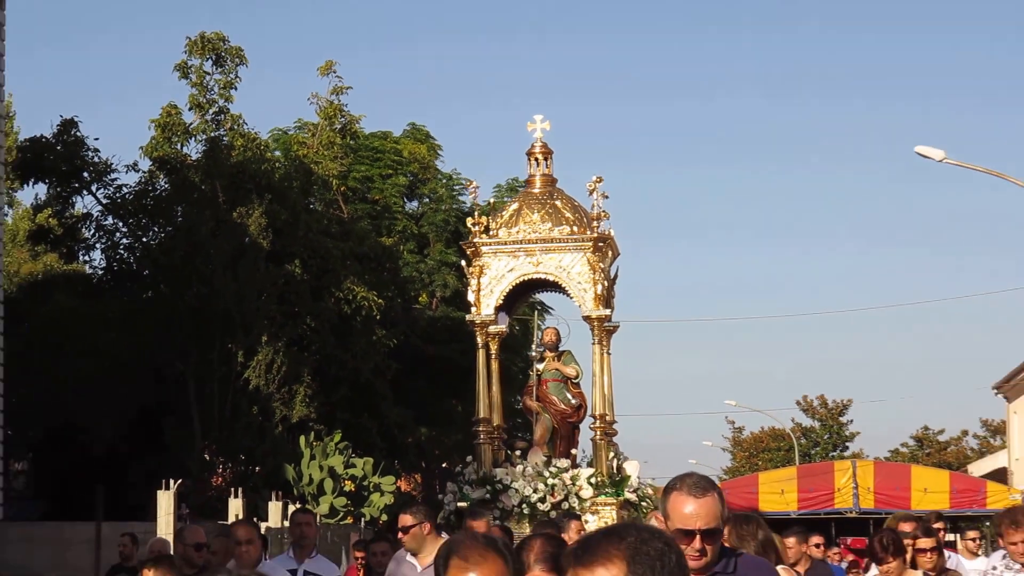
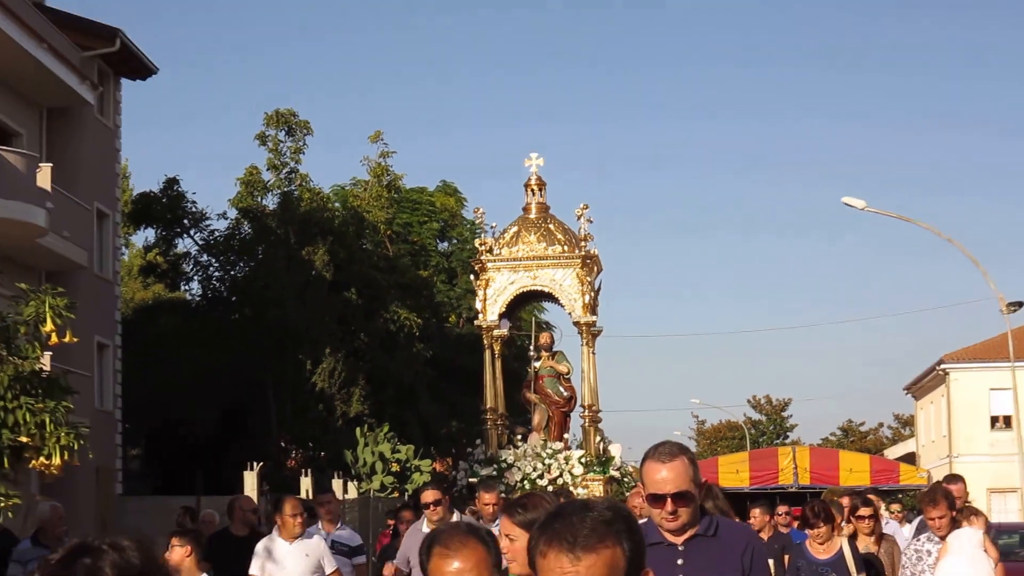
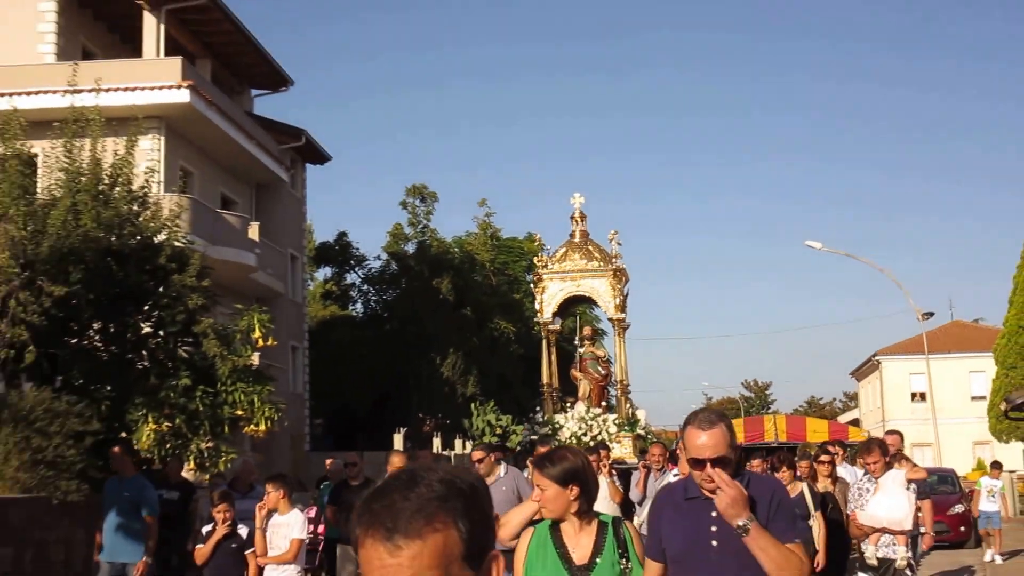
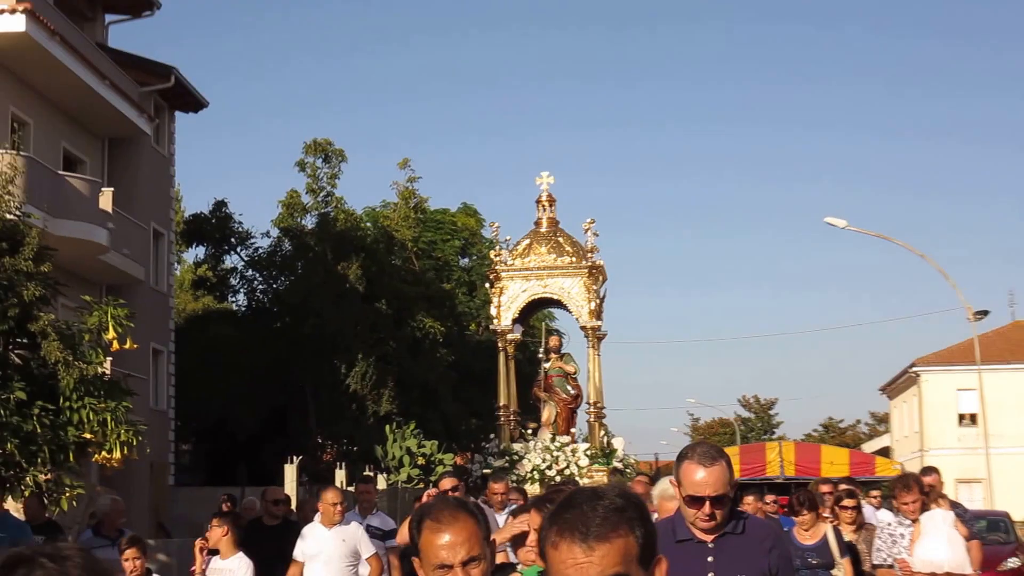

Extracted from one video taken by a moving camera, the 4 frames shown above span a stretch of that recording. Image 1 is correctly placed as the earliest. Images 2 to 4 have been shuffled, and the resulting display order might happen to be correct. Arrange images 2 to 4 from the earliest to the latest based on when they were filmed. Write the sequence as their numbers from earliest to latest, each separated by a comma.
2, 4, 3
